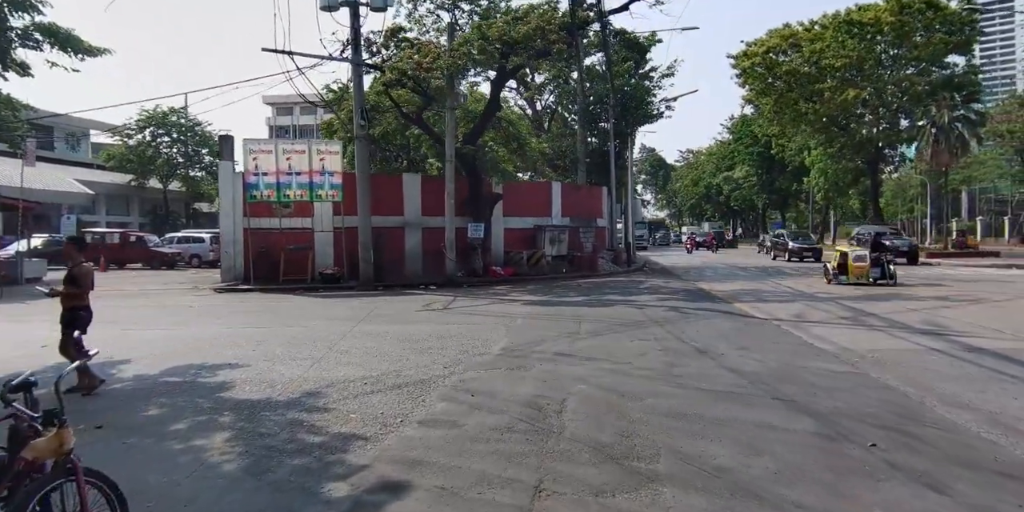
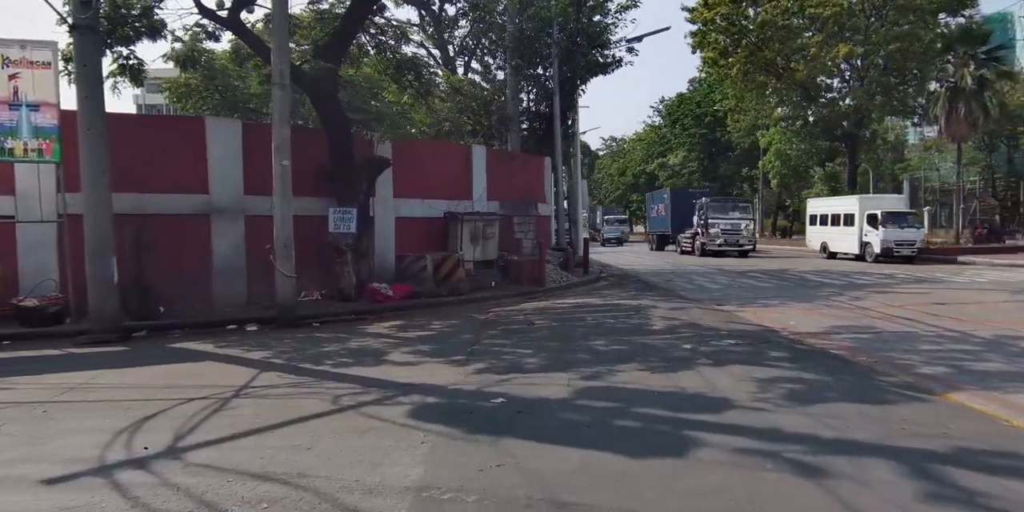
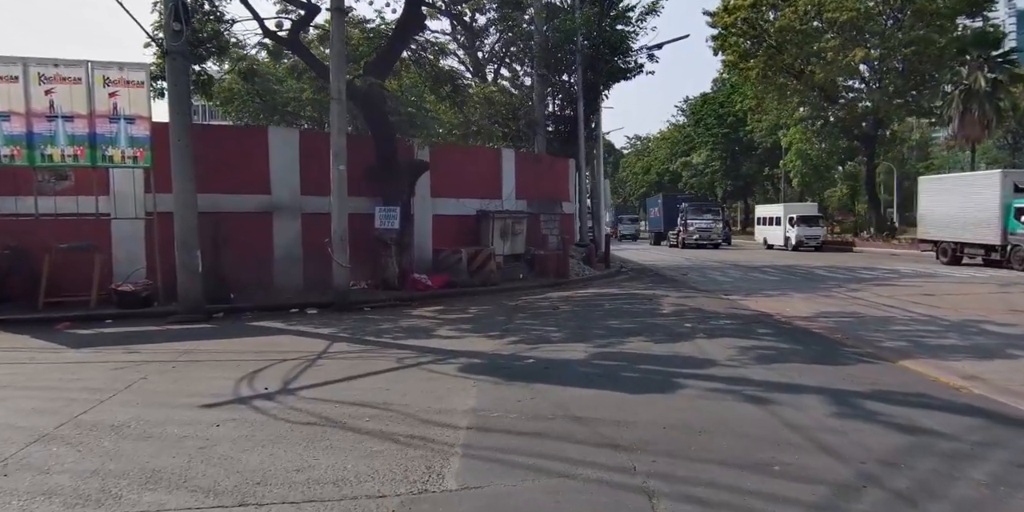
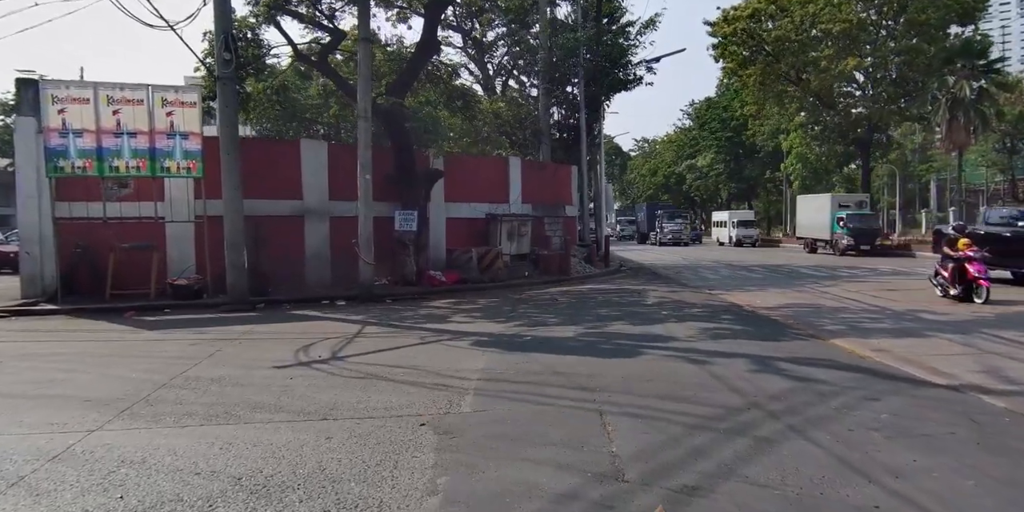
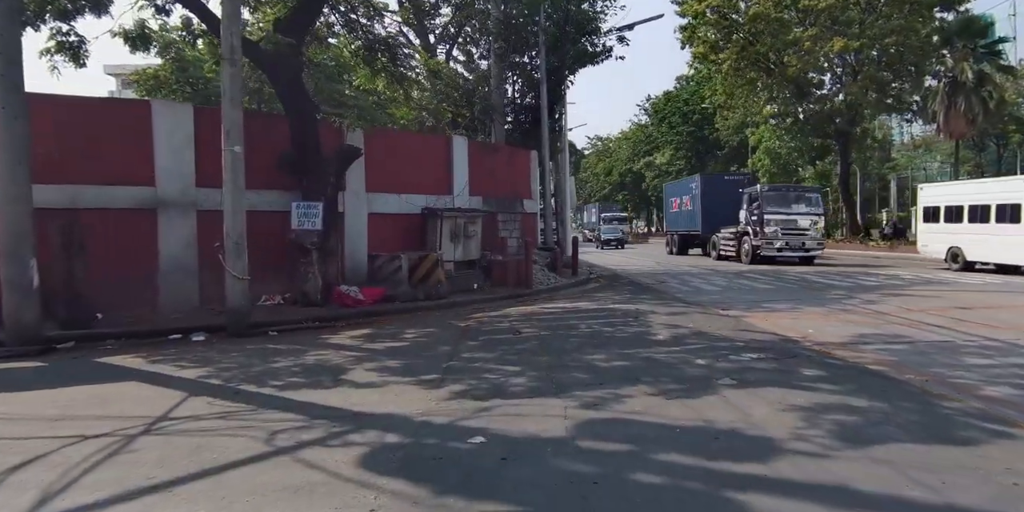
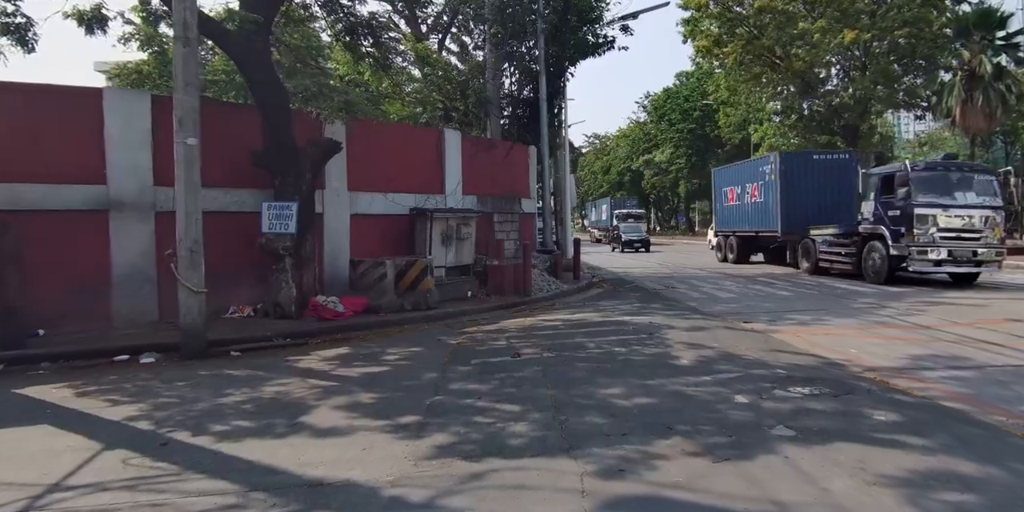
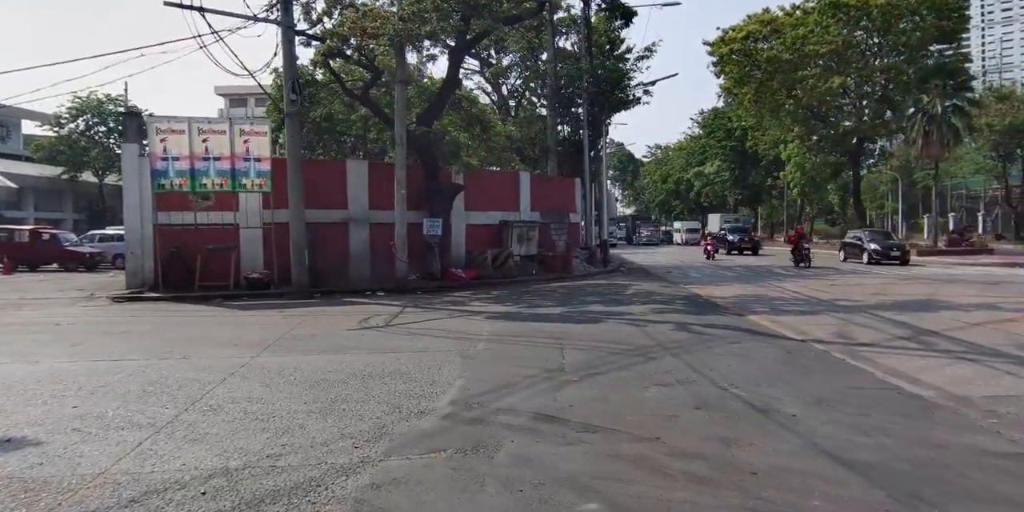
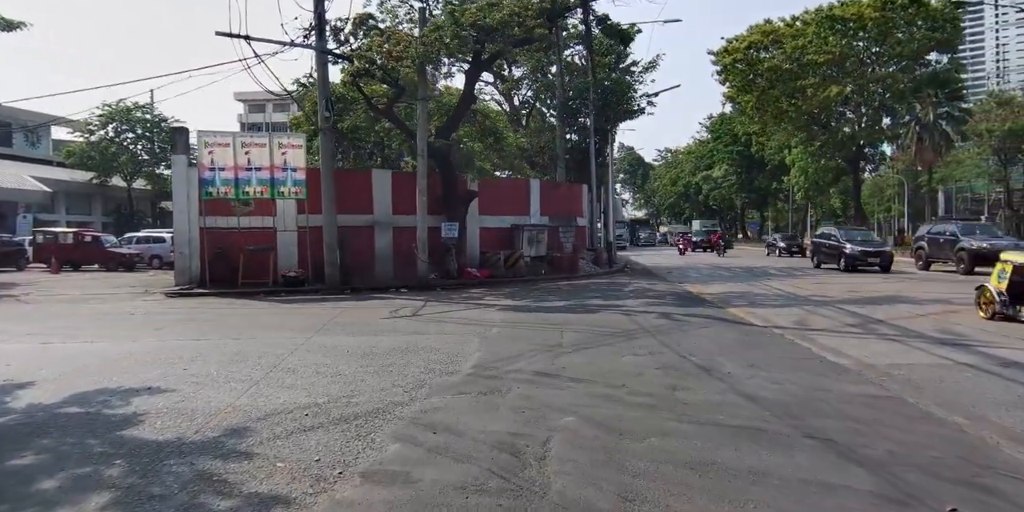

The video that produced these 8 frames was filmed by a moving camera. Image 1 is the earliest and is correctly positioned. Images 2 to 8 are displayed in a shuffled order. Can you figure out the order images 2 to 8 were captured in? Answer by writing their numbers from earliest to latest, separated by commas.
8, 7, 4, 3, 2, 5, 6
